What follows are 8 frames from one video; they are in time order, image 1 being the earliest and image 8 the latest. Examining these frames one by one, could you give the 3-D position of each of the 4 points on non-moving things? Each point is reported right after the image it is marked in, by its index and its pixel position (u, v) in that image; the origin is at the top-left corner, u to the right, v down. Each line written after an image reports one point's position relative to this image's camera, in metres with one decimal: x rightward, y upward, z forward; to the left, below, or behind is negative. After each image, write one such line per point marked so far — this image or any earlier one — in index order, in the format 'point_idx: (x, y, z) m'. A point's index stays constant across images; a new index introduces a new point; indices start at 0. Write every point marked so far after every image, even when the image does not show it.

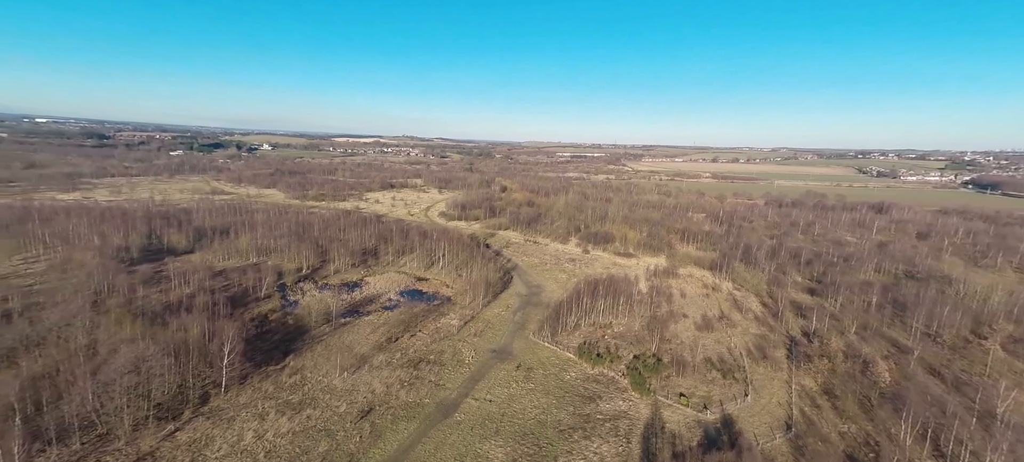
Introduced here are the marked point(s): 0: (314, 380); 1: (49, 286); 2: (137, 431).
0: (-6.4, -5.0, +14.5) m
1: (-19.4, -2.3, +18.1) m
2: (-9.7, -5.4, +11.6) m
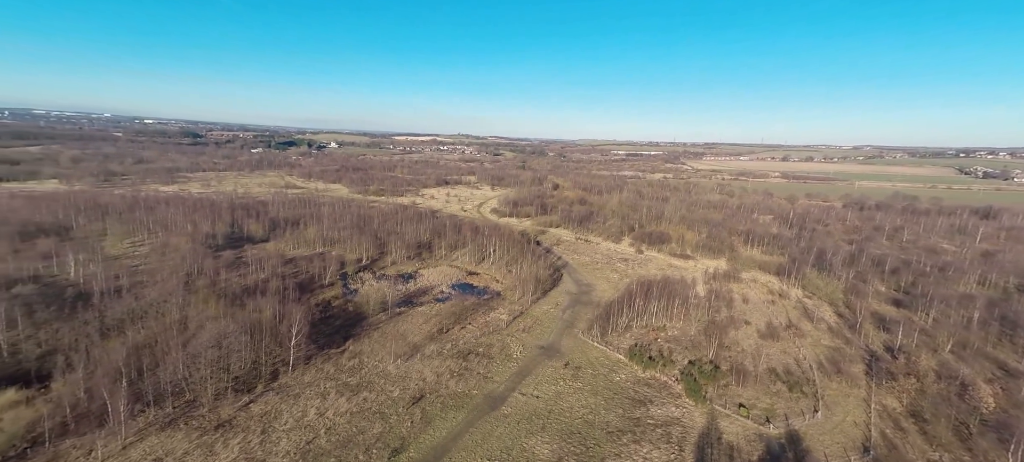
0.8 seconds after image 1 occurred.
0: (-4.9, -4.8, +15.5) m
1: (-17.2, -1.7, +20.6) m
2: (-8.6, -5.0, +12.9) m
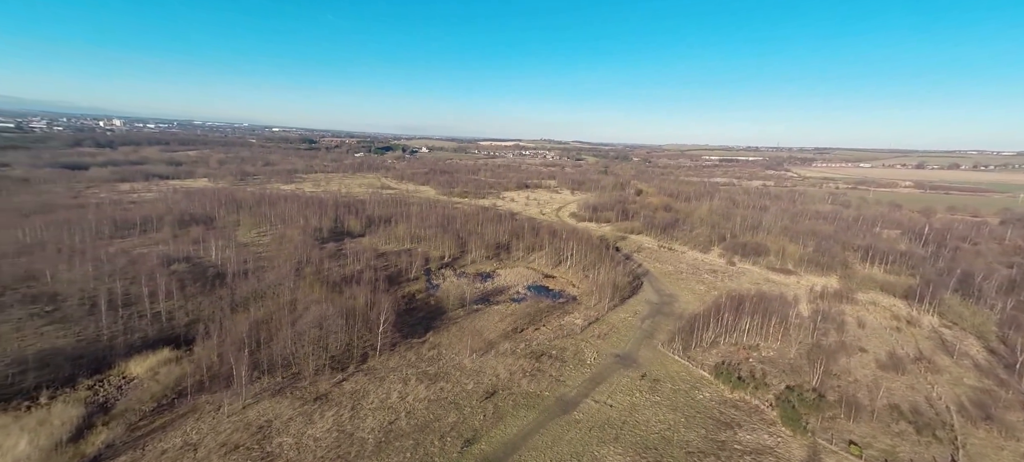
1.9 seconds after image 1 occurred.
0: (-2.3, -4.7, +16.4) m
1: (-13.3, -1.3, +23.9) m
2: (-6.5, -4.8, +14.7) m
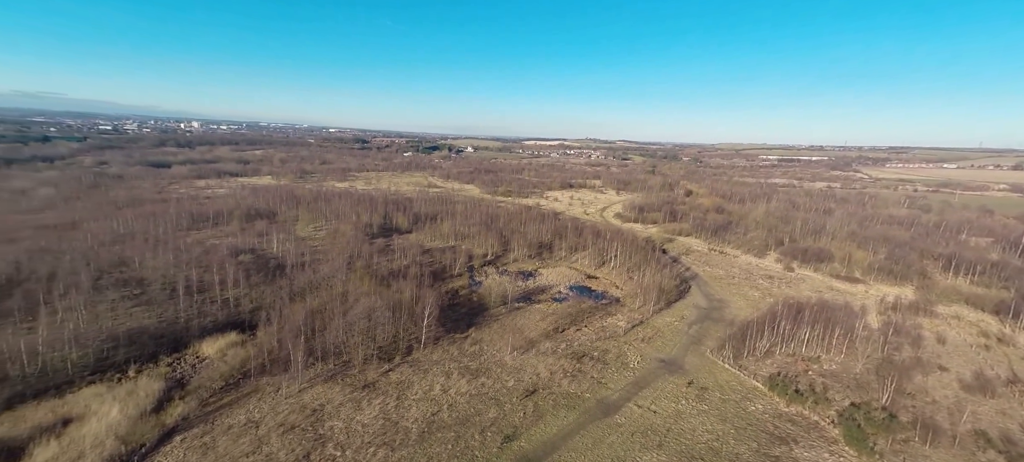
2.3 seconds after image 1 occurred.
0: (-0.8, -4.6, +16.7) m
1: (-10.9, -1.1, +25.4) m
2: (-5.2, -4.7, +15.4) m
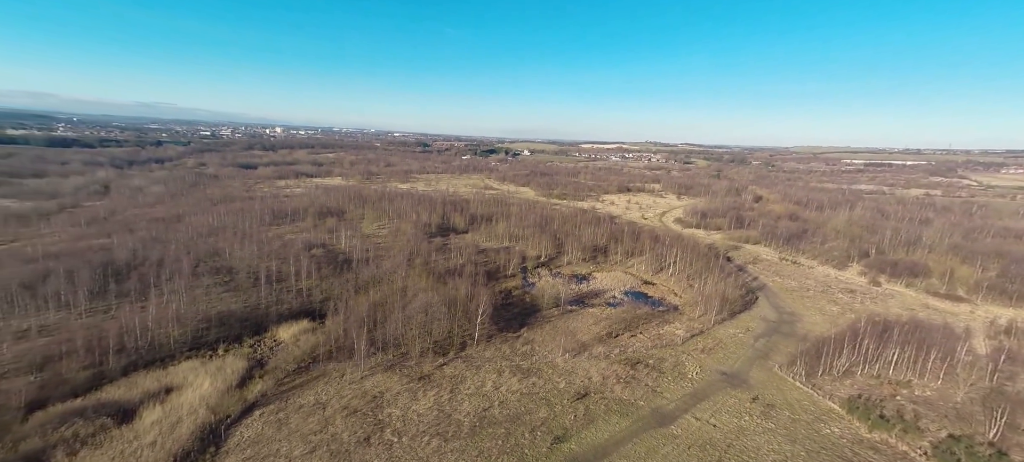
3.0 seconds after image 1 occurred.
0: (+1.1, -4.7, +16.9) m
1: (-7.6, -1.0, +26.9) m
2: (-3.4, -4.6, +16.2) m
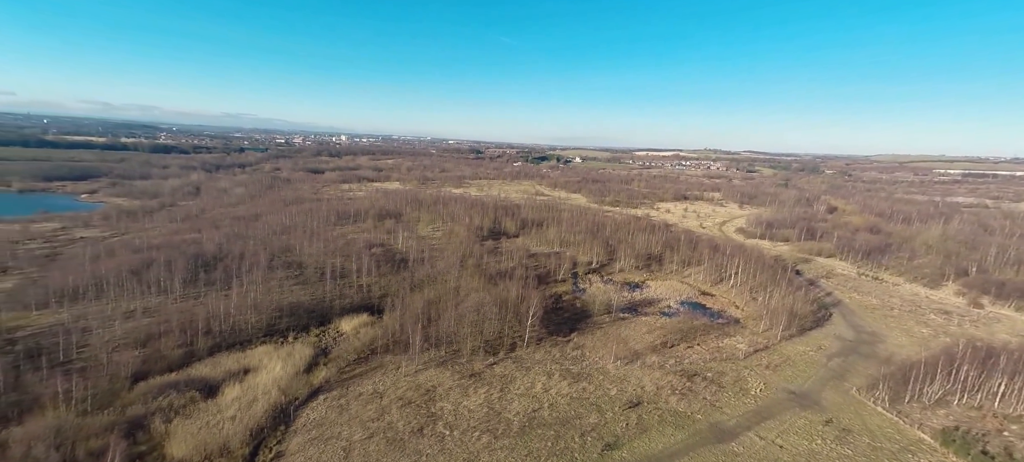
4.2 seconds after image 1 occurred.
0: (+3.0, -4.9, +16.7) m
1: (-4.4, -1.1, +27.7) m
2: (-1.5, -4.7, +16.5) m
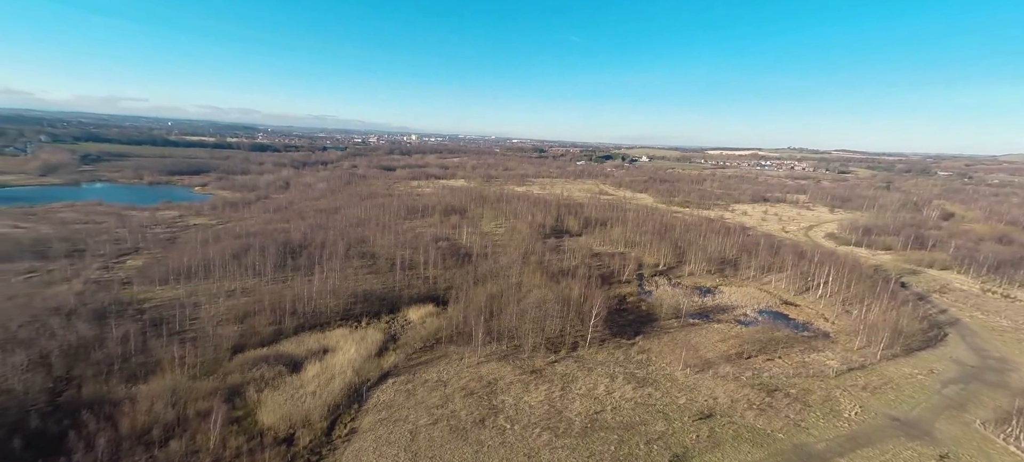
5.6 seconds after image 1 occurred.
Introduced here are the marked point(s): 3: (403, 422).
0: (+5.3, -4.9, +16.0) m
1: (-0.4, -0.8, +27.9) m
2: (+0.9, -4.5, +16.5) m
3: (-2.9, -5.1, +11.7) m
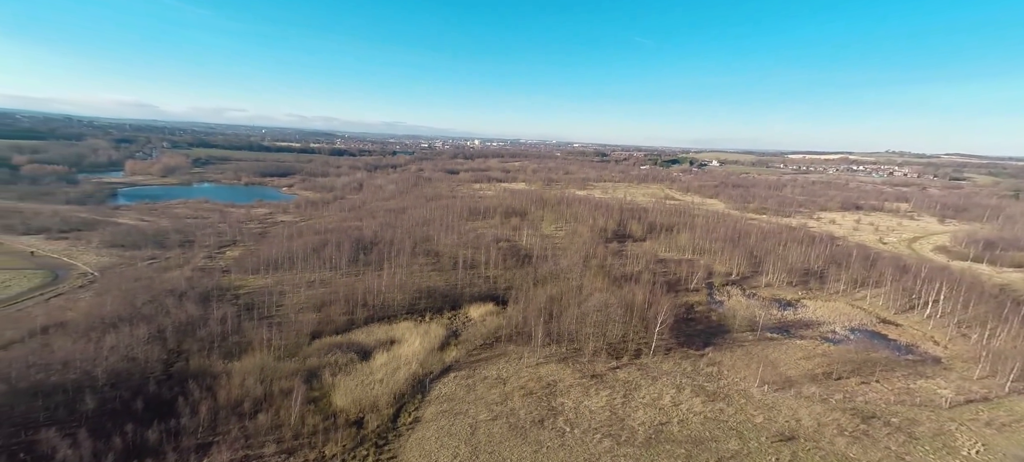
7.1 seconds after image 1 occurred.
0: (+7.5, -5.1, +15.0) m
1: (+3.6, -0.9, +27.5) m
2: (+3.1, -4.5, +16.0) m
3: (-1.3, -5.0, +11.8) m
